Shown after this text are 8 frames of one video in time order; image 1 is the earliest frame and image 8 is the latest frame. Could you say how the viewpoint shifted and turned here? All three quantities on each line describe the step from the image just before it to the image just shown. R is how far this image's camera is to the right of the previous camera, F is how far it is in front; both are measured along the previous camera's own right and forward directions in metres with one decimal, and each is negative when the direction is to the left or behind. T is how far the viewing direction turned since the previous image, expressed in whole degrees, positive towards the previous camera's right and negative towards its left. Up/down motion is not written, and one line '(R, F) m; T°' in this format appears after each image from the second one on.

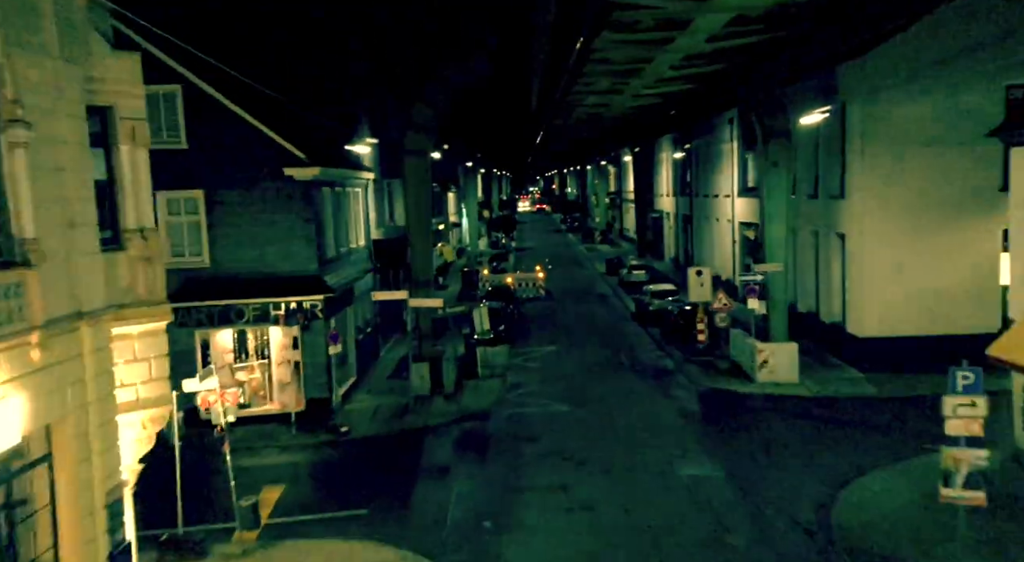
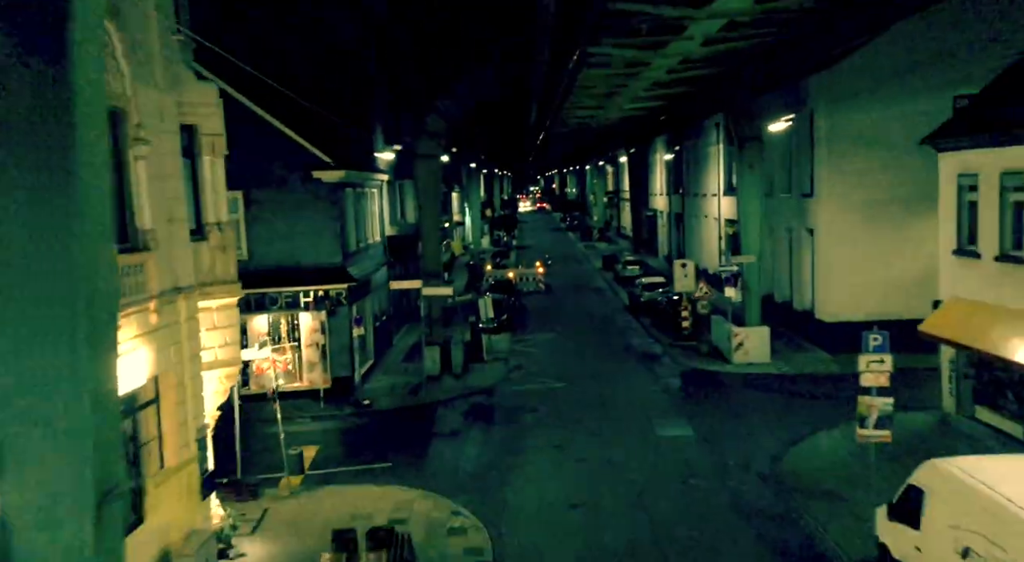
(0.0, -3.2) m; 0°
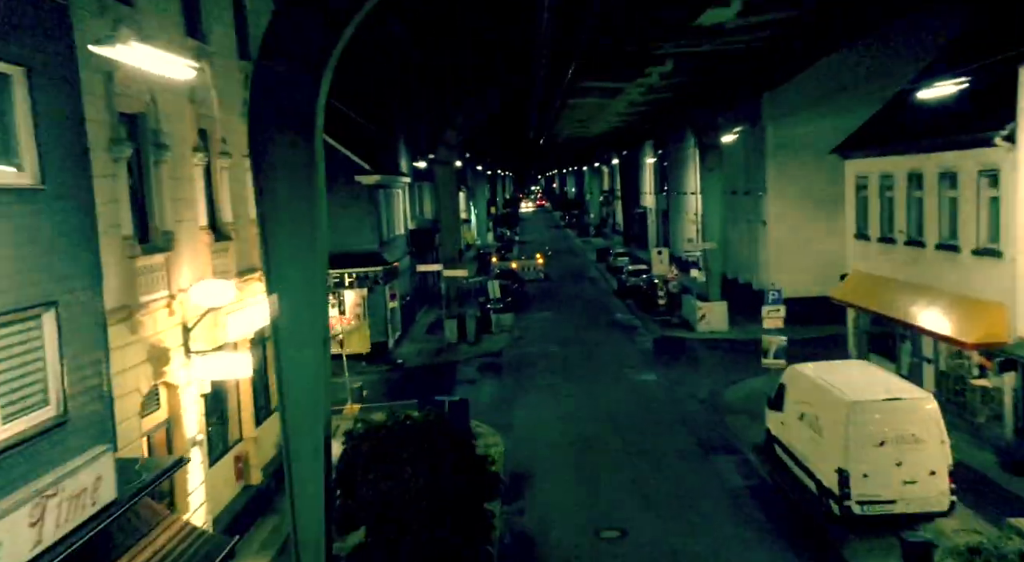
(-0.1, -6.5) m; 0°
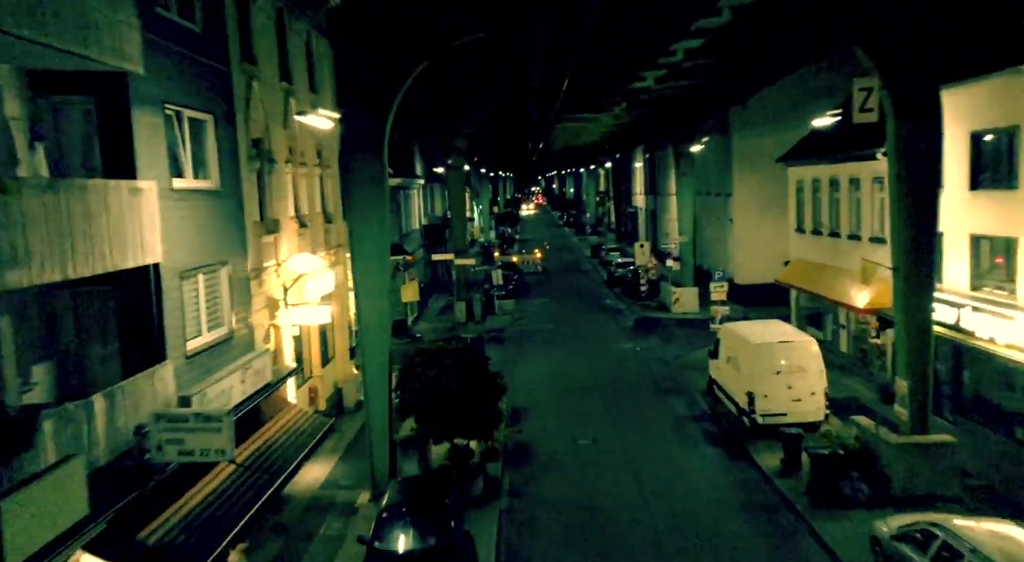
(0.0, -6.0) m; 0°
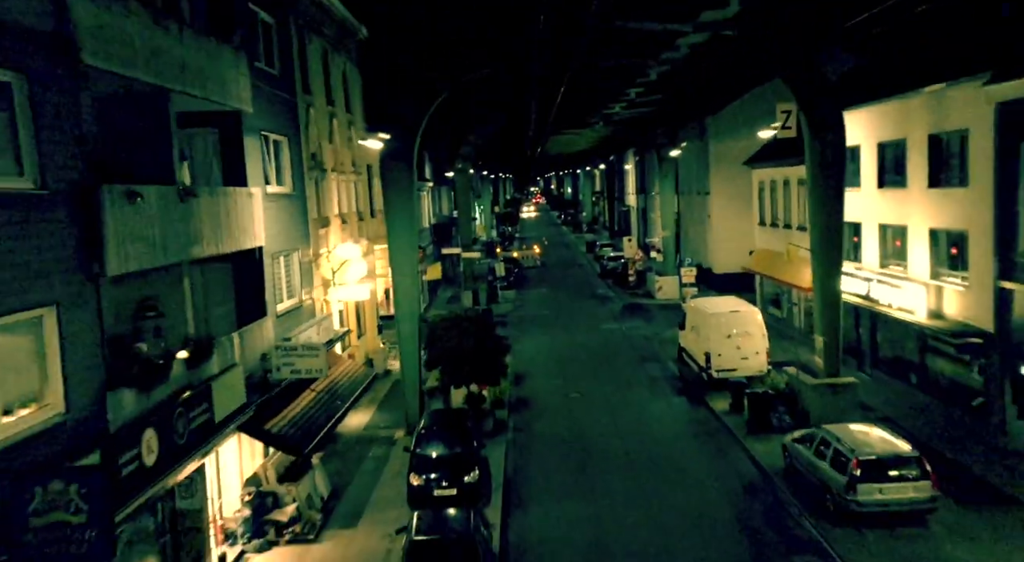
(-0.1, -5.0) m; 0°
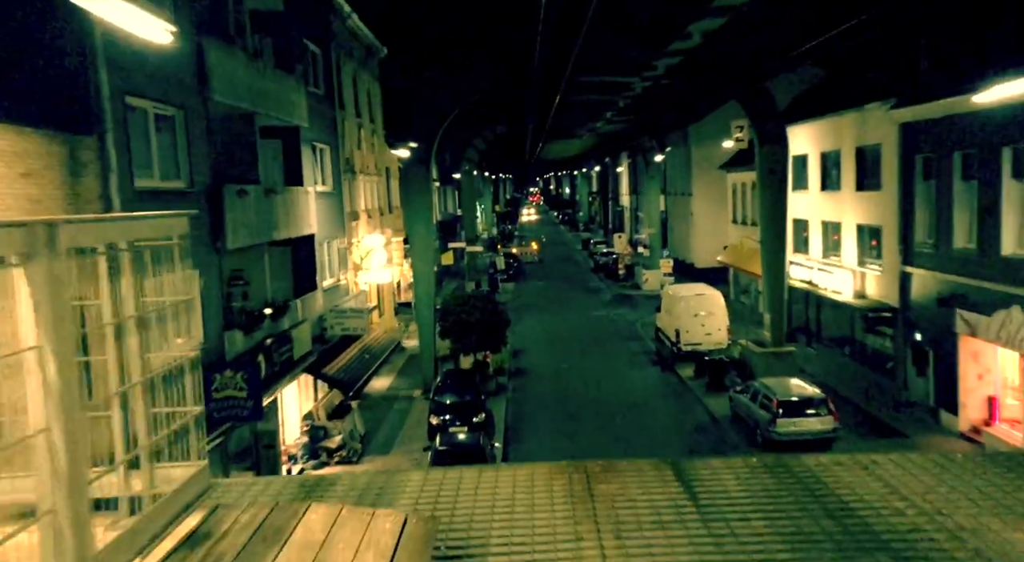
(0.0, -4.6) m; 0°
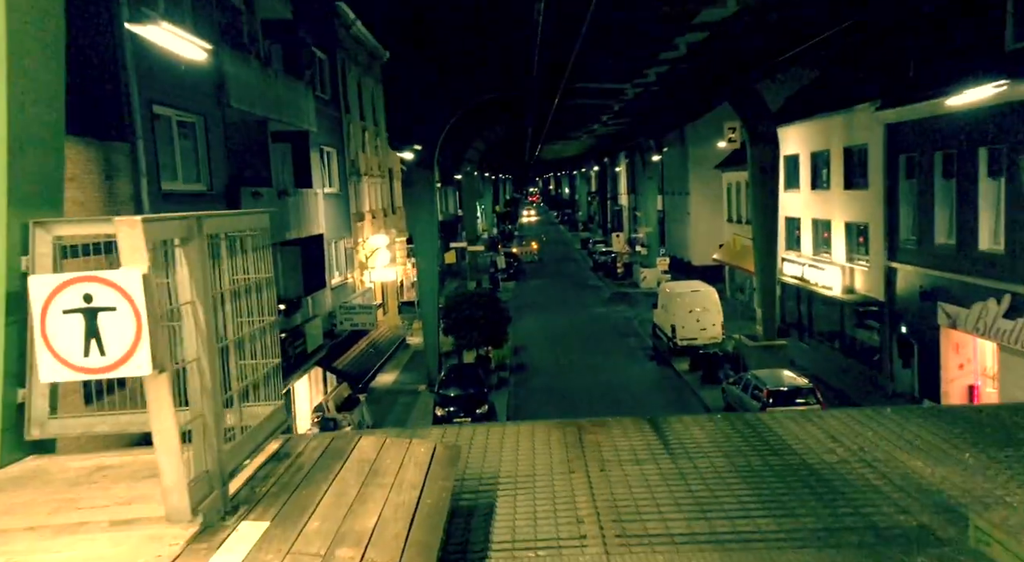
(0.0, -0.9) m; 0°
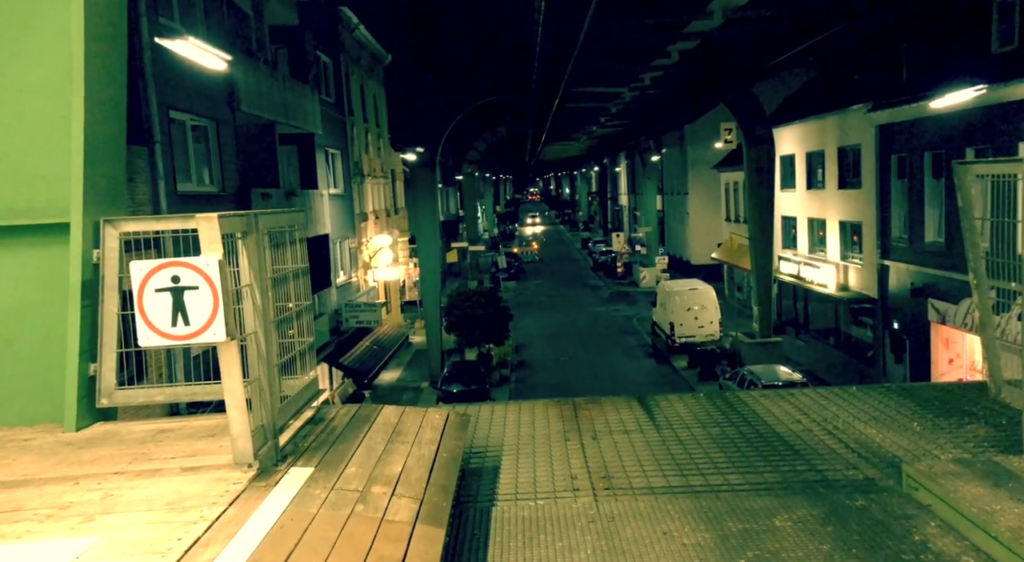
(0.0, -0.6) m; 0°
